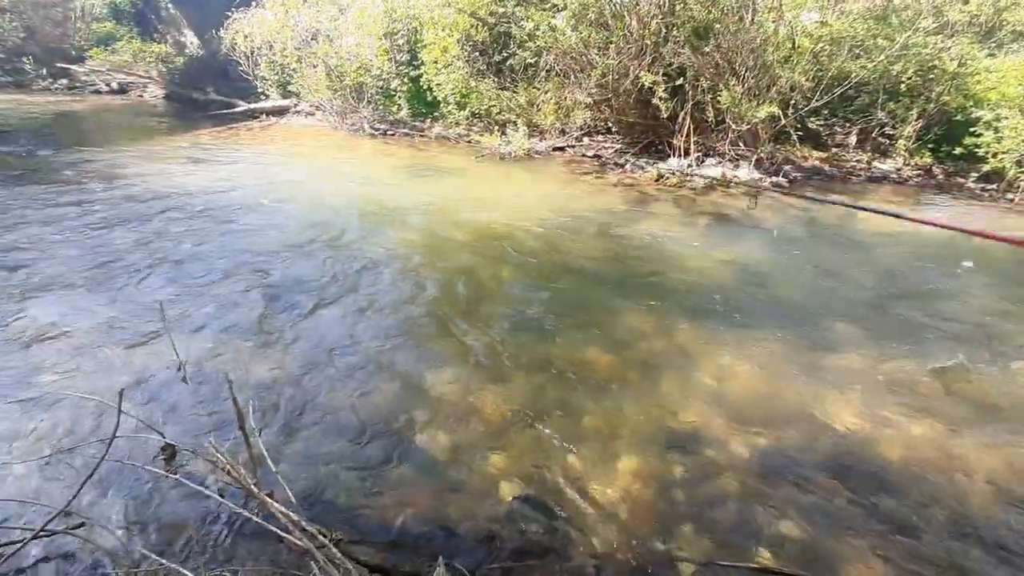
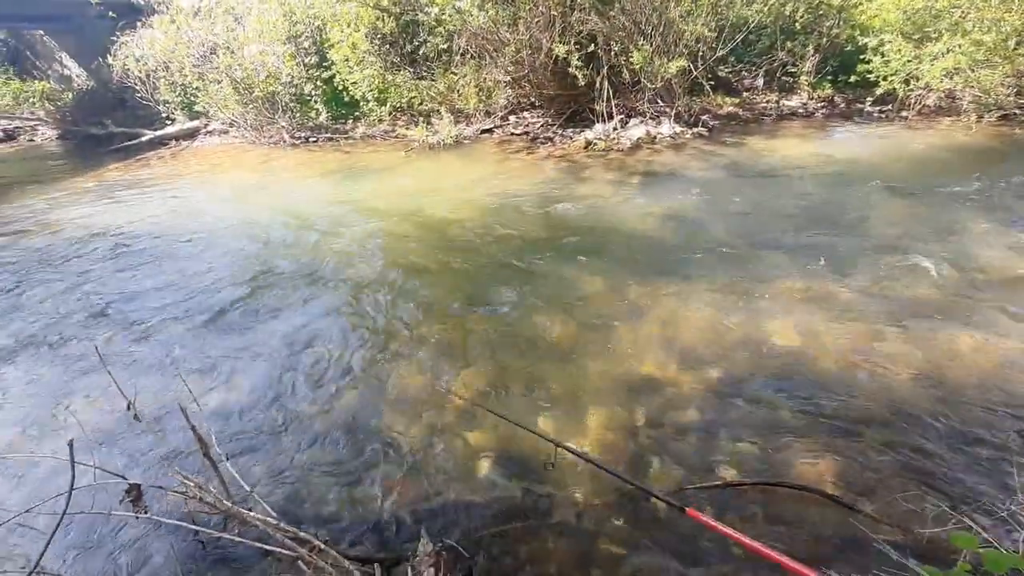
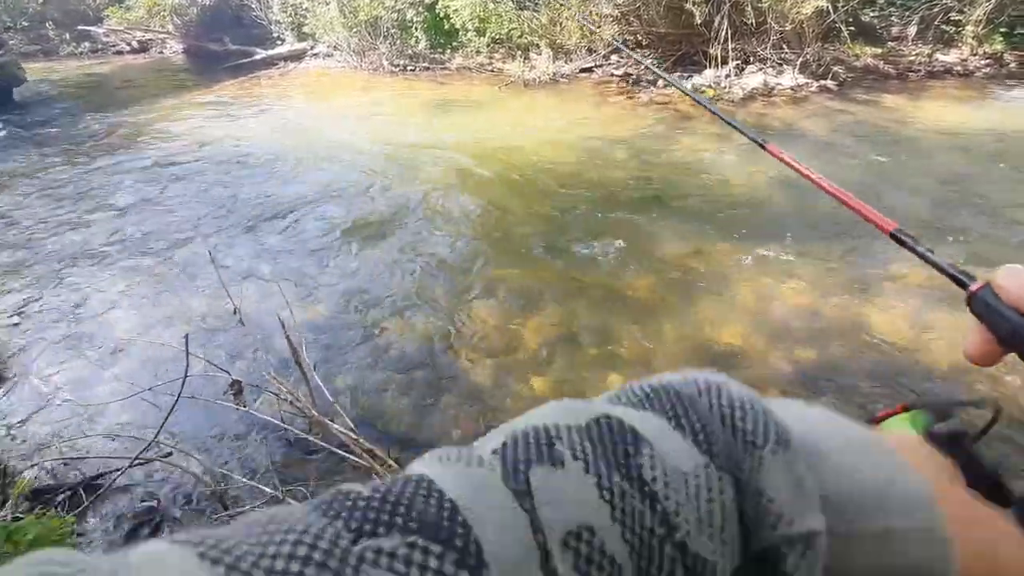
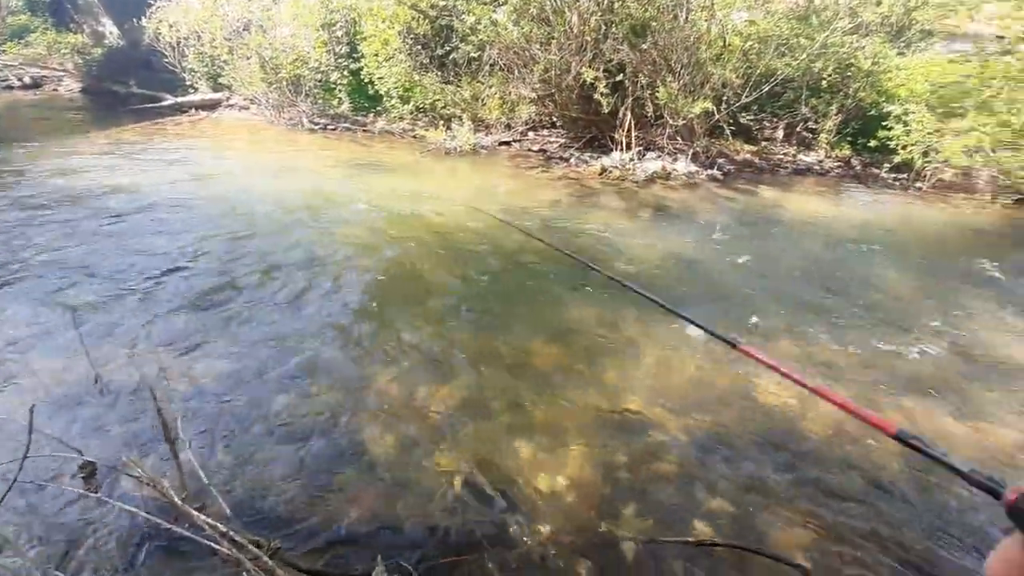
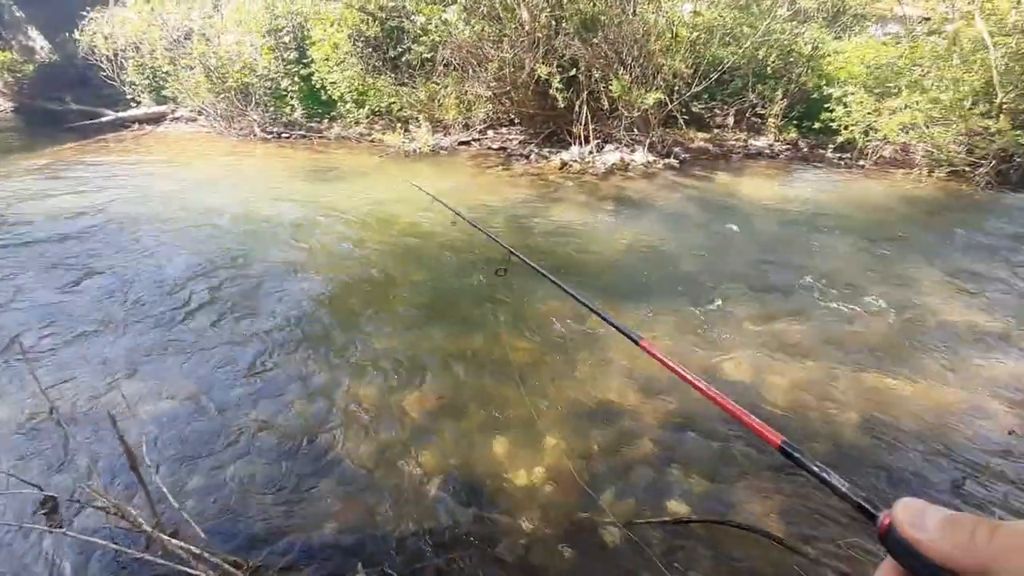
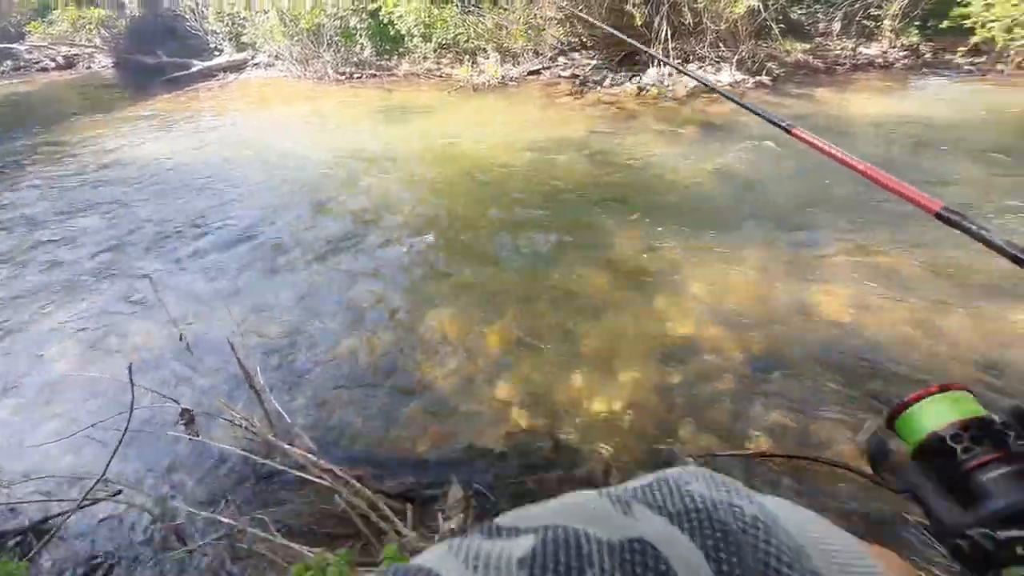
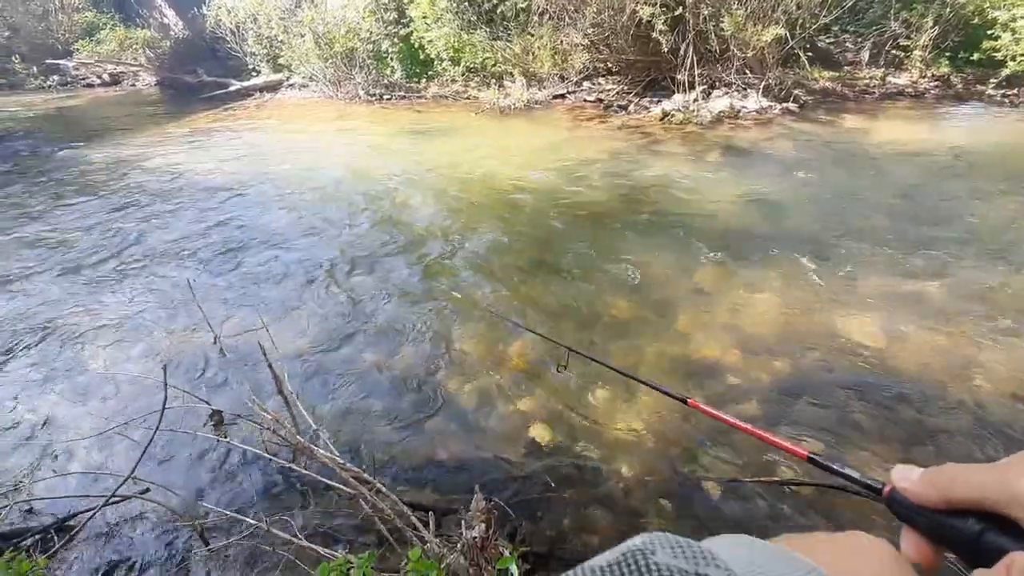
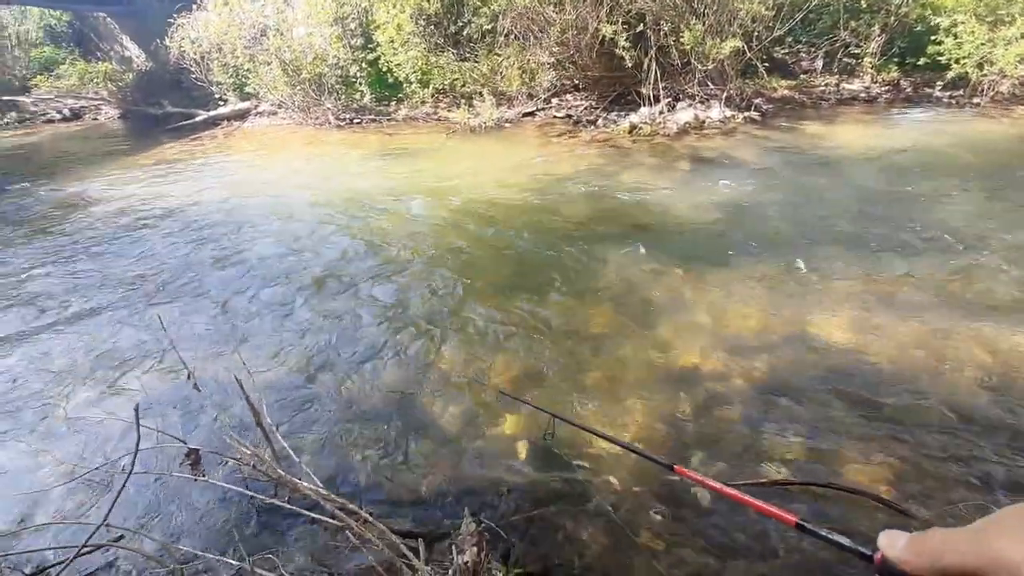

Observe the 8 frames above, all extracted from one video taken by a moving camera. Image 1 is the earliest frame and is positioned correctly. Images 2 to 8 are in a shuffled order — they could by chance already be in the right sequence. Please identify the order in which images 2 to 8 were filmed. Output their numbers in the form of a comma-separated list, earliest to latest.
4, 5, 2, 8, 7, 3, 6
